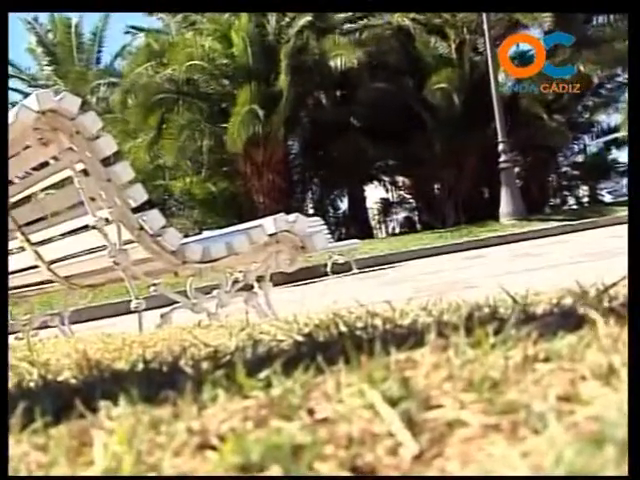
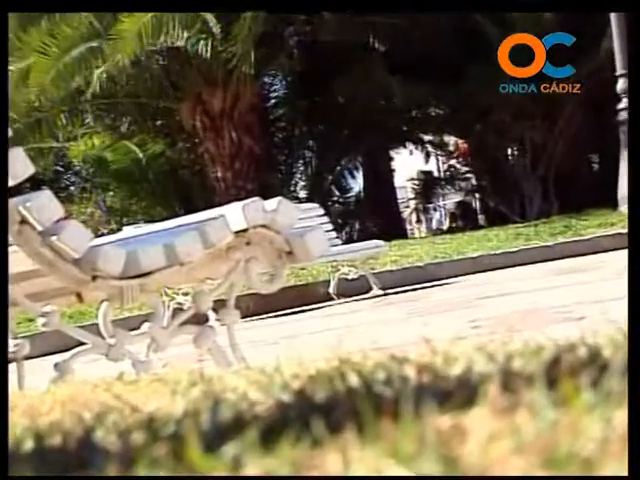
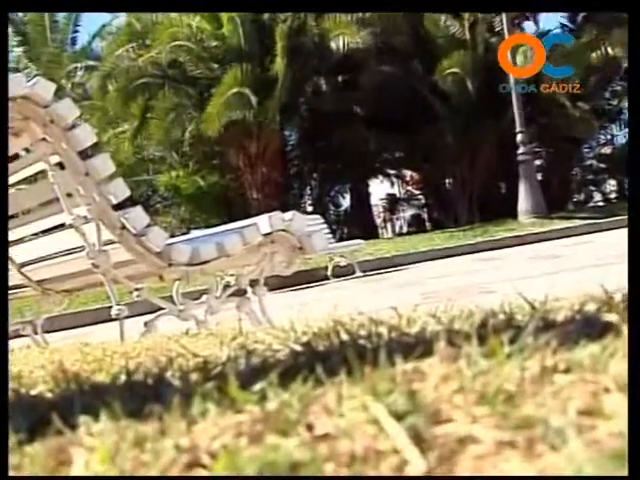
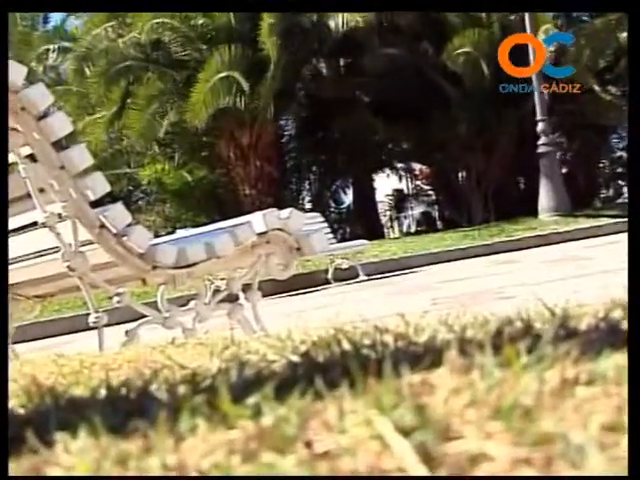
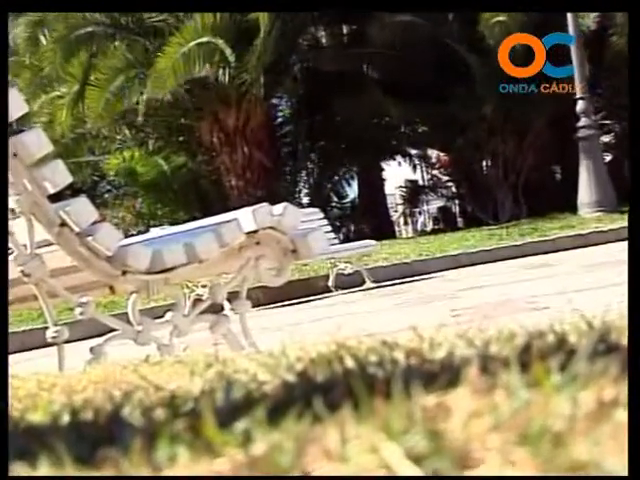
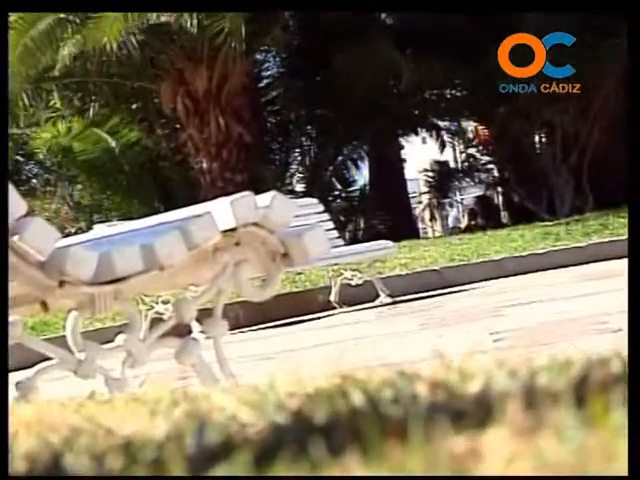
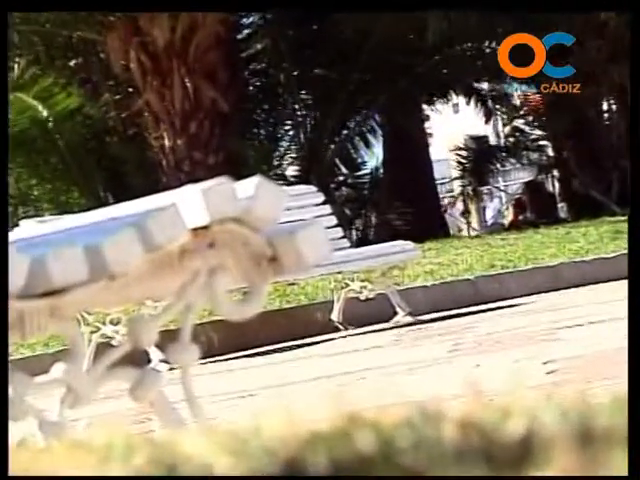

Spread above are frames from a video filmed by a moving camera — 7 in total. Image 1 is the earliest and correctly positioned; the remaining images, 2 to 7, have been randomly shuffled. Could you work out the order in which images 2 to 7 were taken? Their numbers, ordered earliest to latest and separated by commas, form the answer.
3, 4, 5, 2, 6, 7
